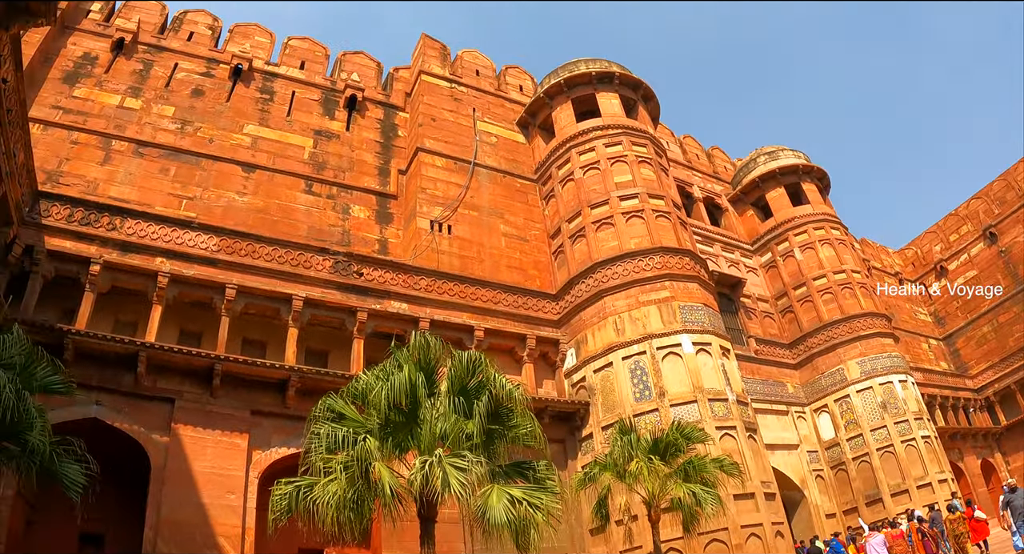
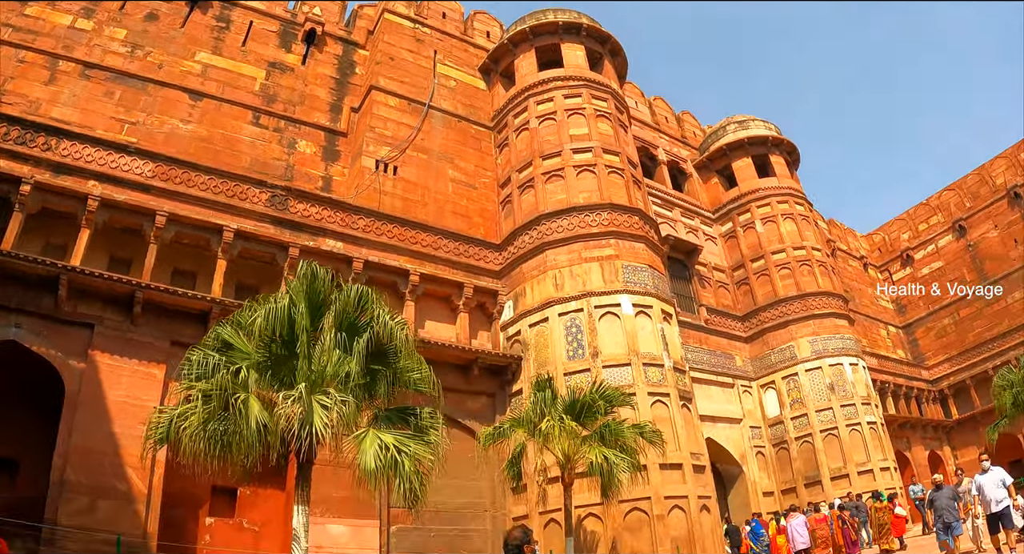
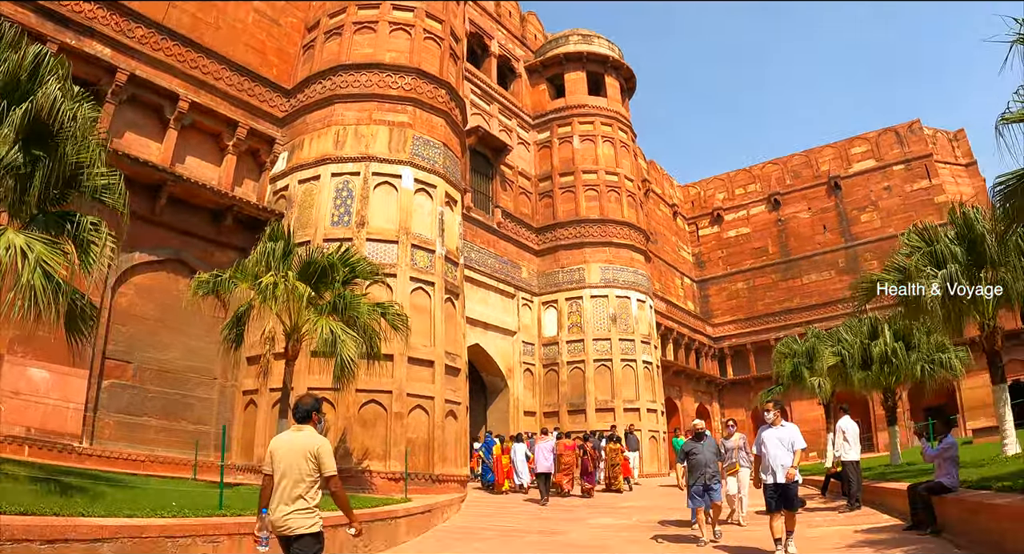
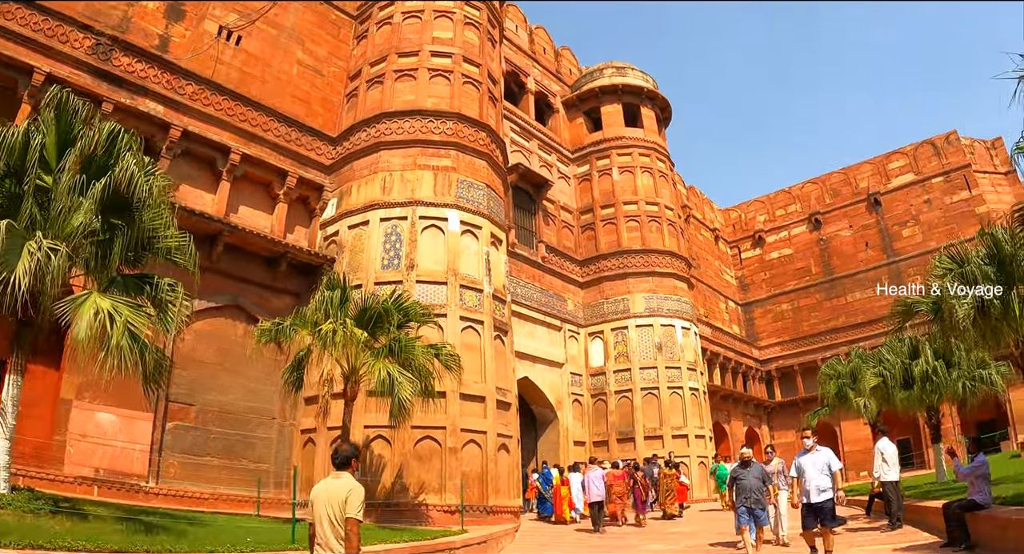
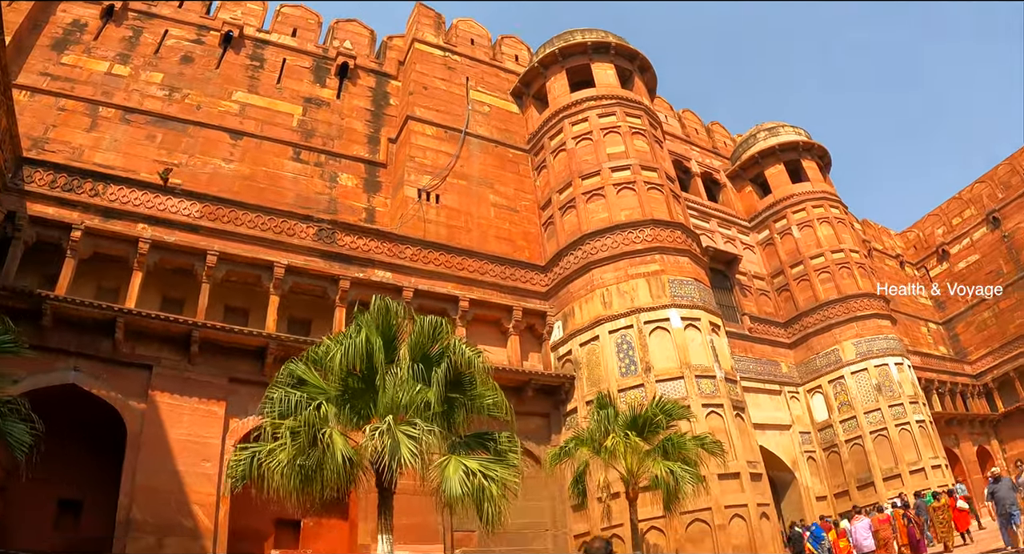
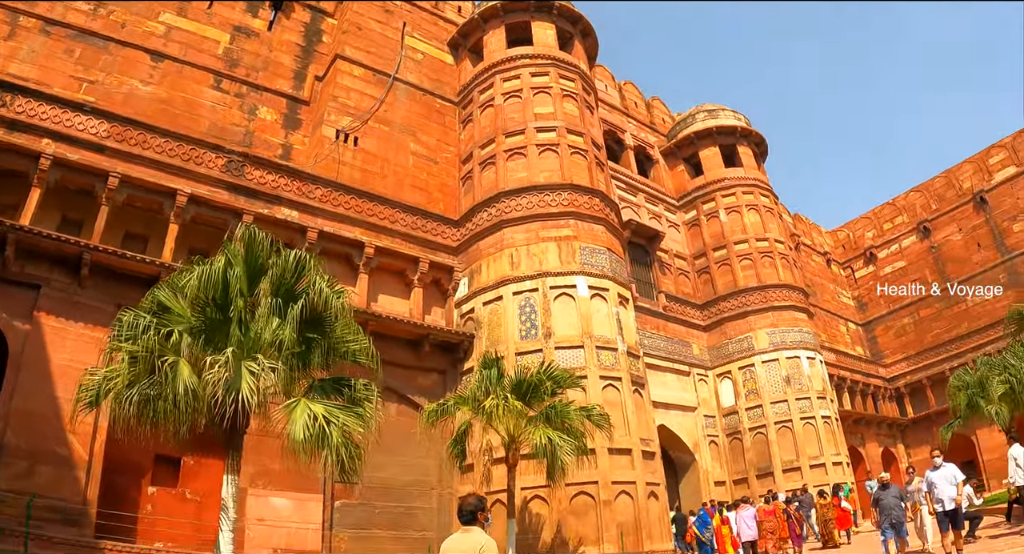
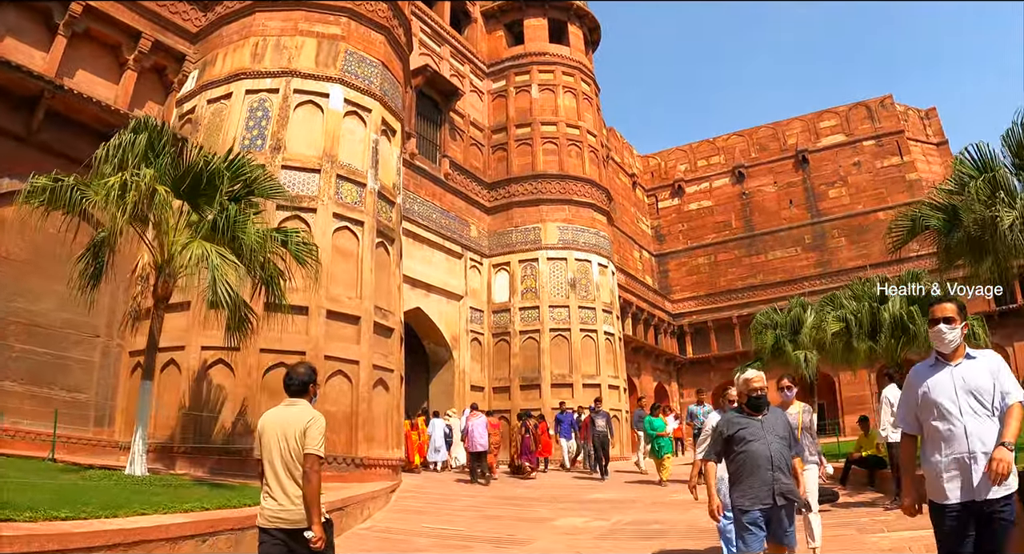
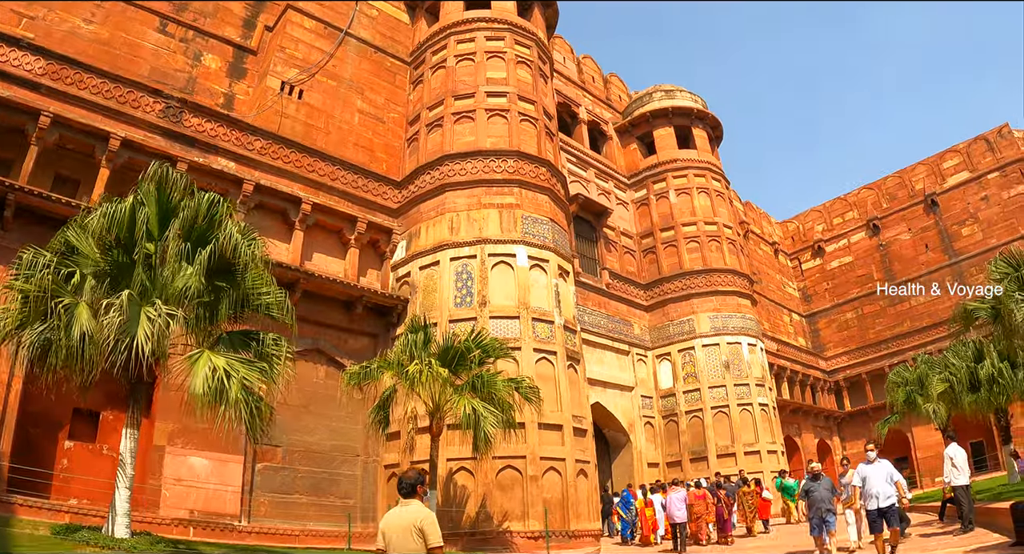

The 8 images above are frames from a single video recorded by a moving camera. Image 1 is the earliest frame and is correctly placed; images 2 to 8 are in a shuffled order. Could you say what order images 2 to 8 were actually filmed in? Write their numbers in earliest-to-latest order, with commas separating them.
5, 2, 6, 8, 4, 3, 7
